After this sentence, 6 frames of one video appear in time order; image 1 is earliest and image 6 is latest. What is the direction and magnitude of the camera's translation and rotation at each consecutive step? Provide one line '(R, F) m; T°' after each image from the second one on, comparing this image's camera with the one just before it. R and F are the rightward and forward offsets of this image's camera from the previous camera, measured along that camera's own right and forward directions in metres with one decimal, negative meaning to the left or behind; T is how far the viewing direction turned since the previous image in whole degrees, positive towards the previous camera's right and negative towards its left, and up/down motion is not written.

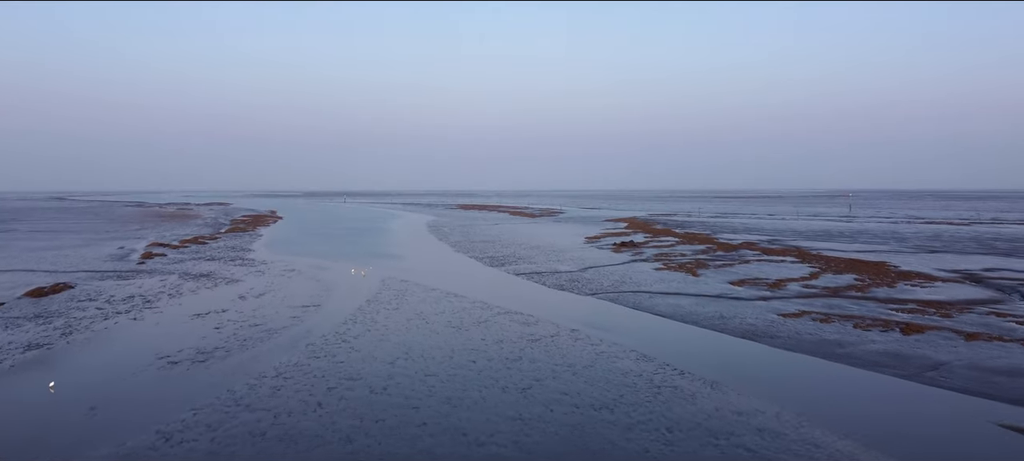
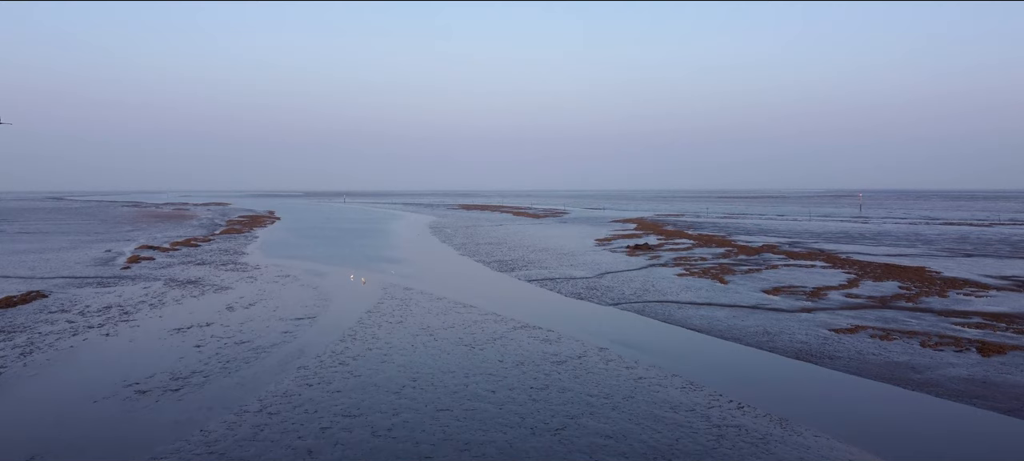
(-0.3, +1.1) m; 0°
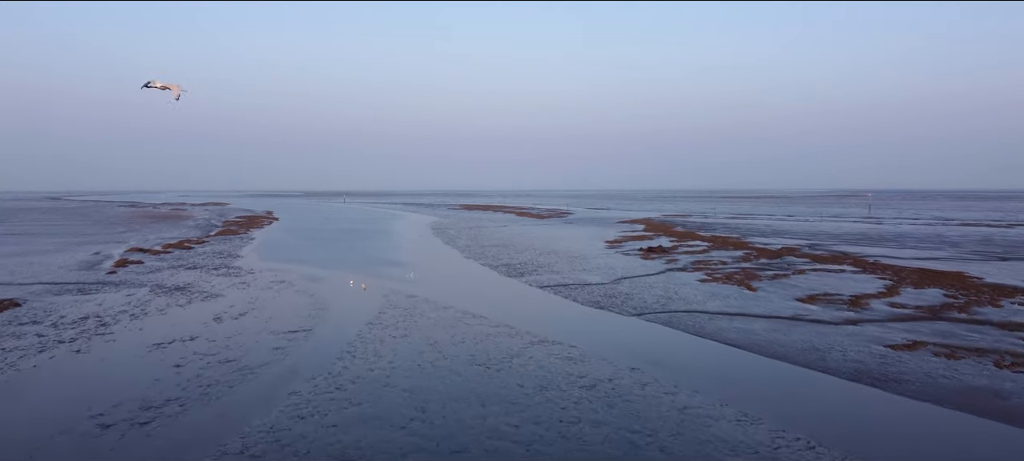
(-0.2, +0.9) m; 0°
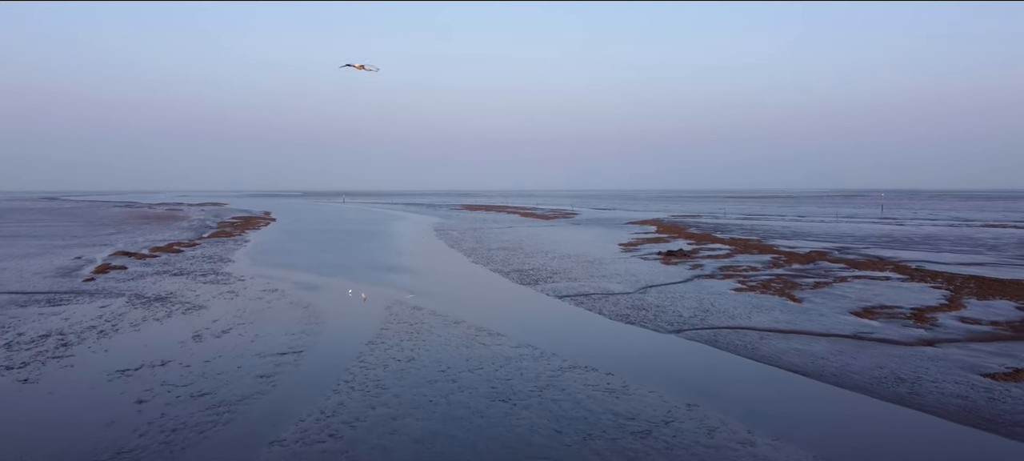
(-0.3, +1.2) m; 0°
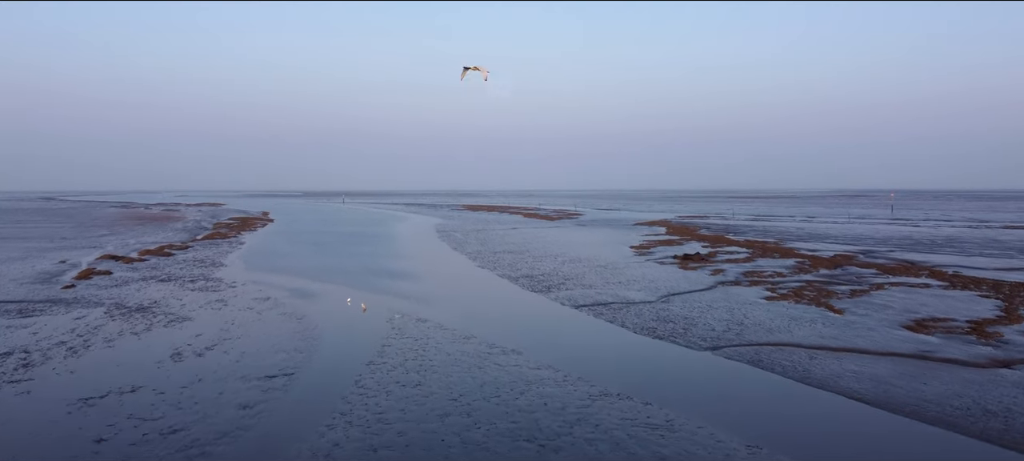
(-0.2, +0.9) m; 0°
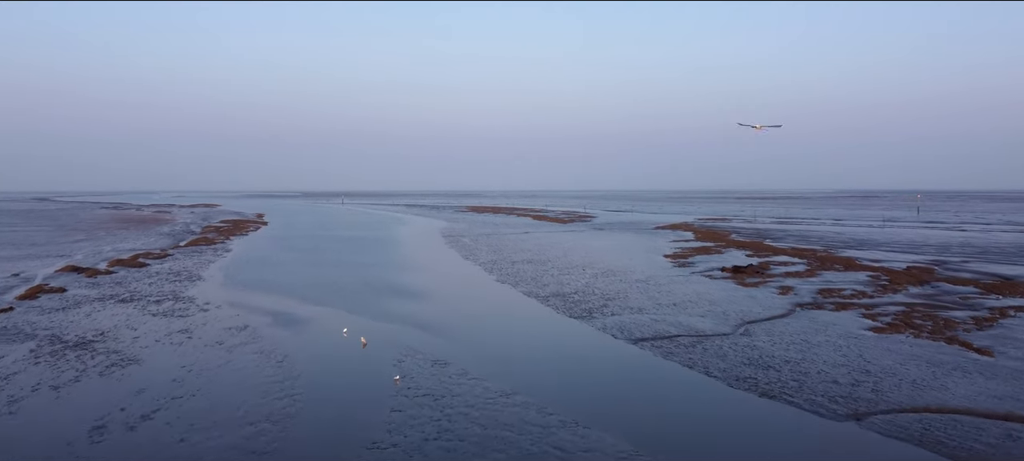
(-0.6, +2.3) m; 0°
